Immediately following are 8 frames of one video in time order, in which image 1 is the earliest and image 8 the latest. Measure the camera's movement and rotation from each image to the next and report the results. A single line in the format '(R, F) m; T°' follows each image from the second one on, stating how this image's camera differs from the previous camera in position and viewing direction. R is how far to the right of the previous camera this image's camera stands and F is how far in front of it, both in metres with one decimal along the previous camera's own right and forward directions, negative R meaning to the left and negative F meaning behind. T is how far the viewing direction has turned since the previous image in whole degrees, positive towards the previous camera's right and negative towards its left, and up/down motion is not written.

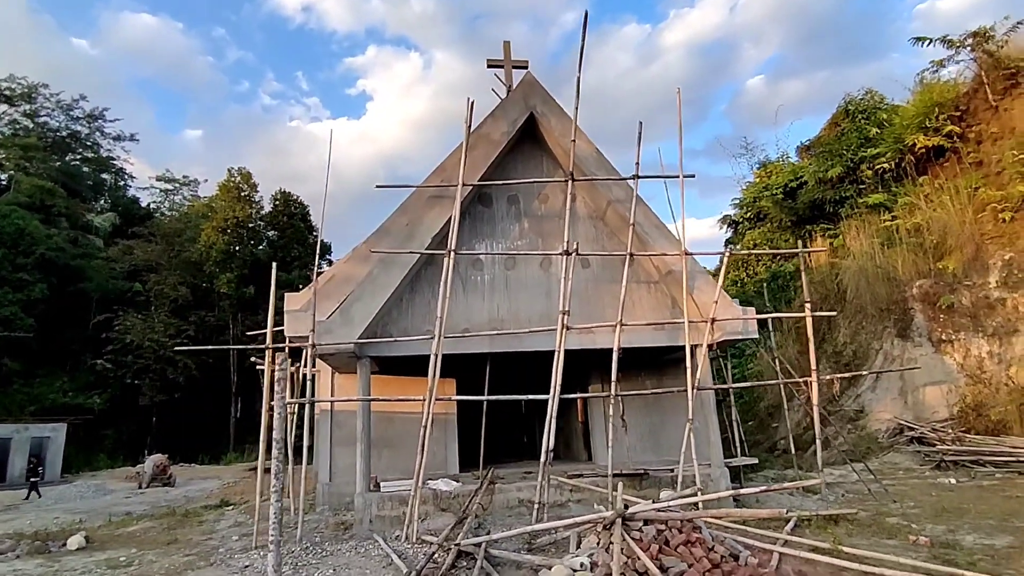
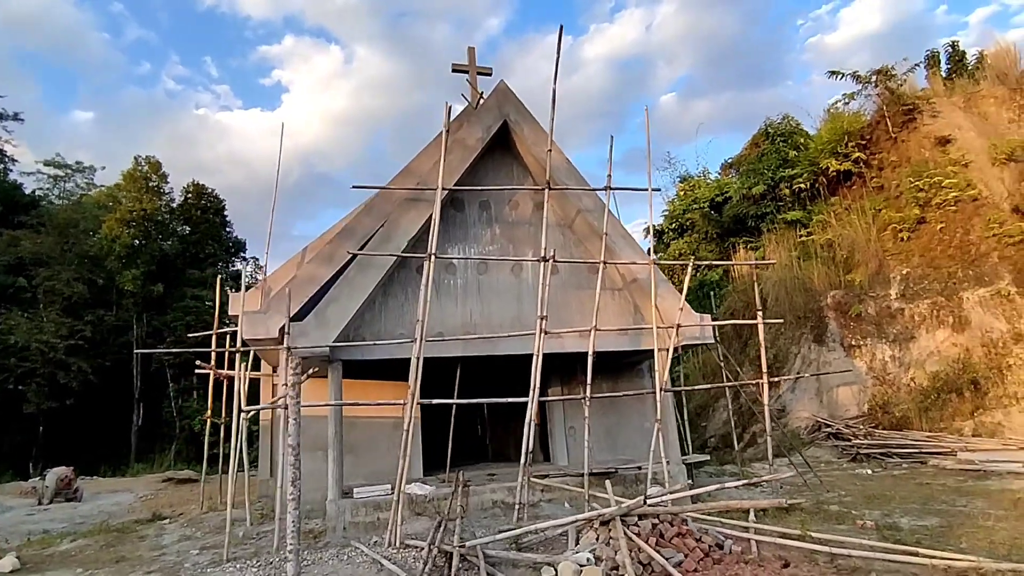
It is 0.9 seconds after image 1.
(-0.8, -0.1) m; +8°
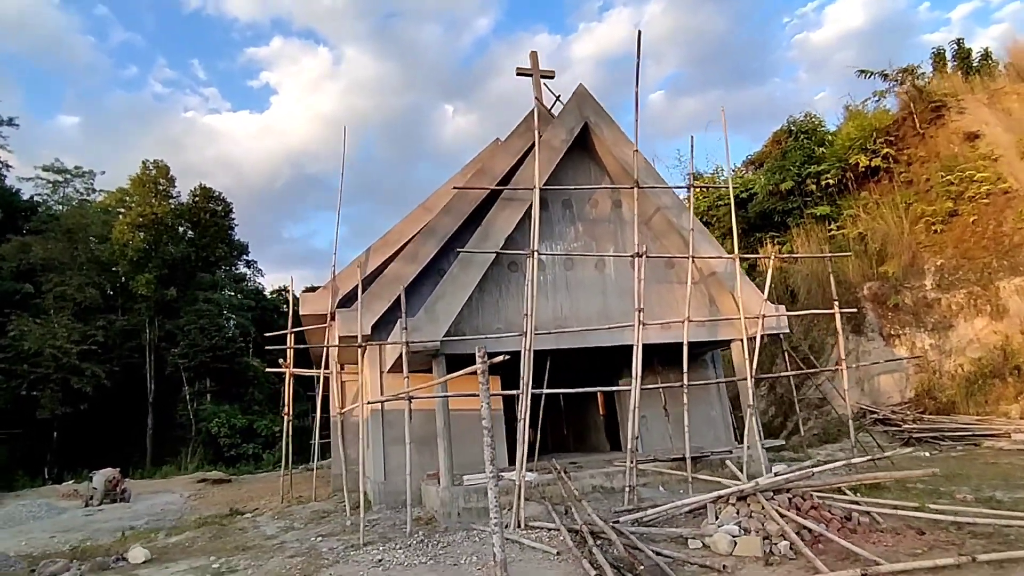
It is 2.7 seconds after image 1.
(-1.5, -0.3) m; +1°
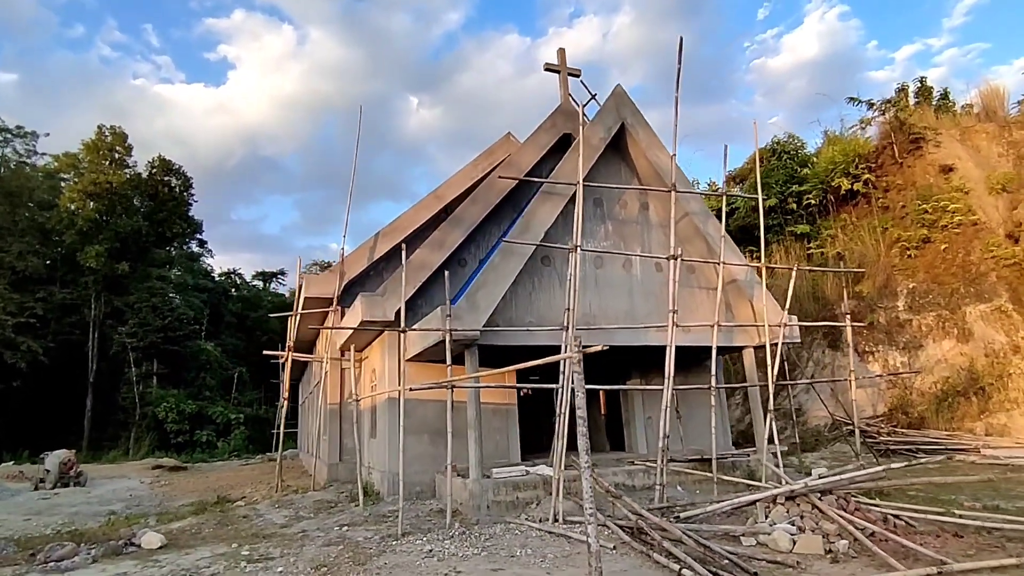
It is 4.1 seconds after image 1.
(-1.2, +0.1) m; +5°
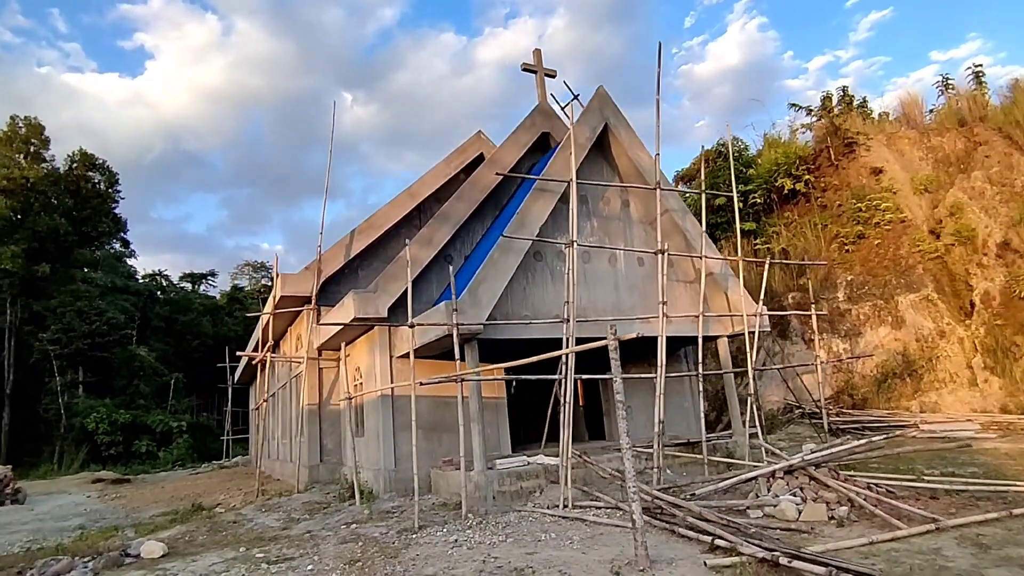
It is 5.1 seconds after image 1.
(-0.9, -0.1) m; +6°
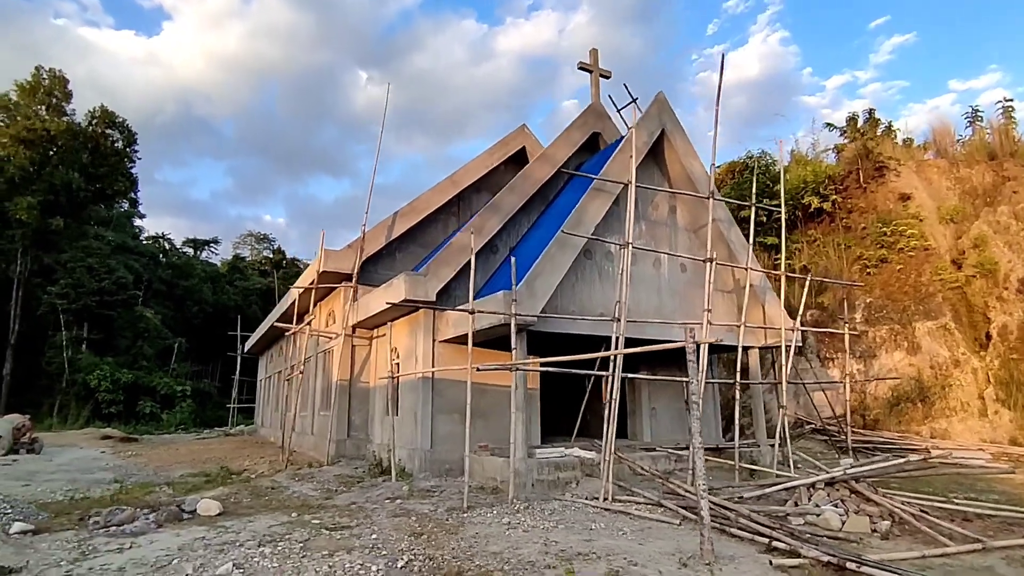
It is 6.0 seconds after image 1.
(-0.8, -0.2) m; 0°
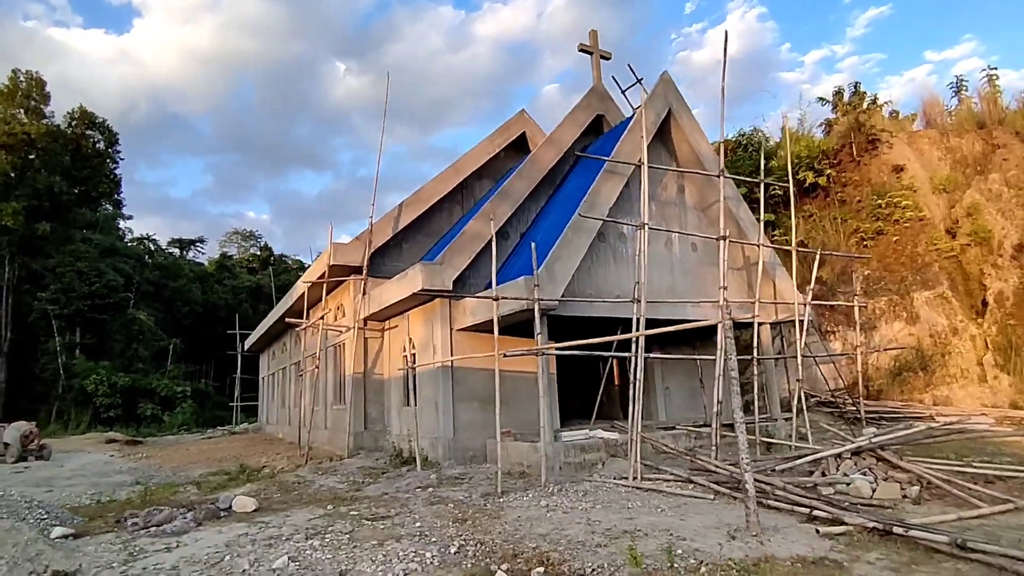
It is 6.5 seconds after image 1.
(-0.4, 0.0) m; +1°
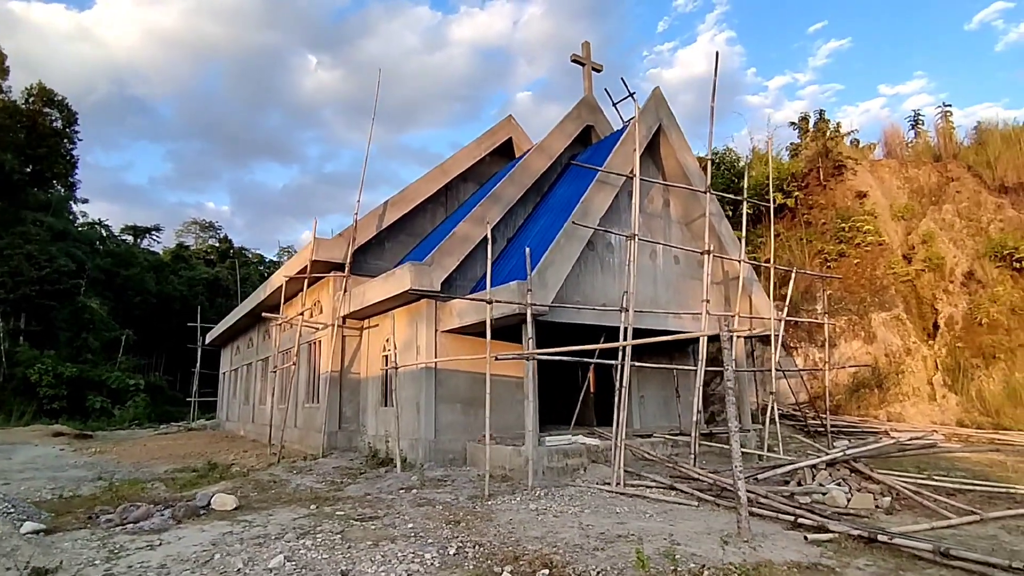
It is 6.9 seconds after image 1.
(-0.4, 0.0) m; +4°
